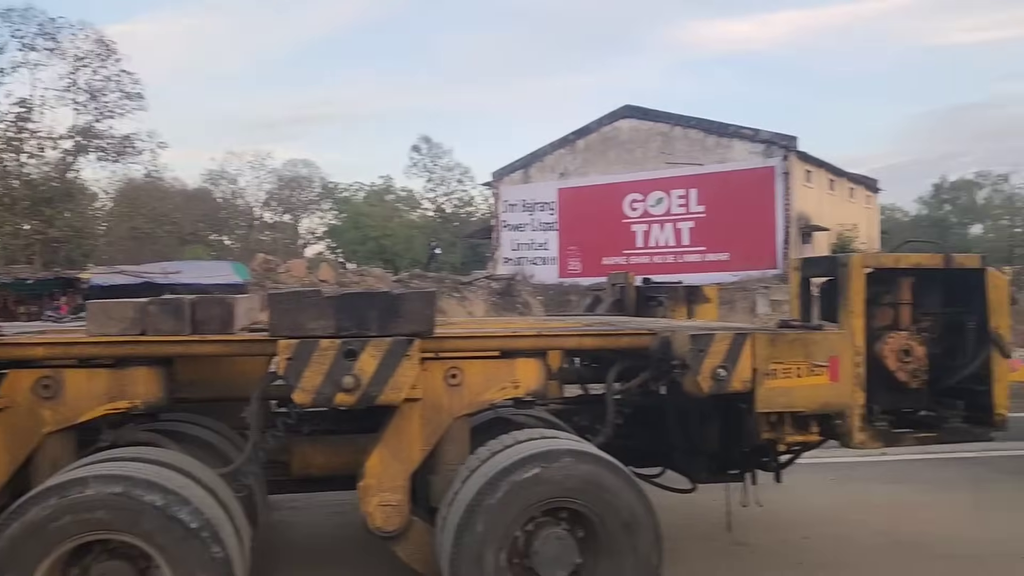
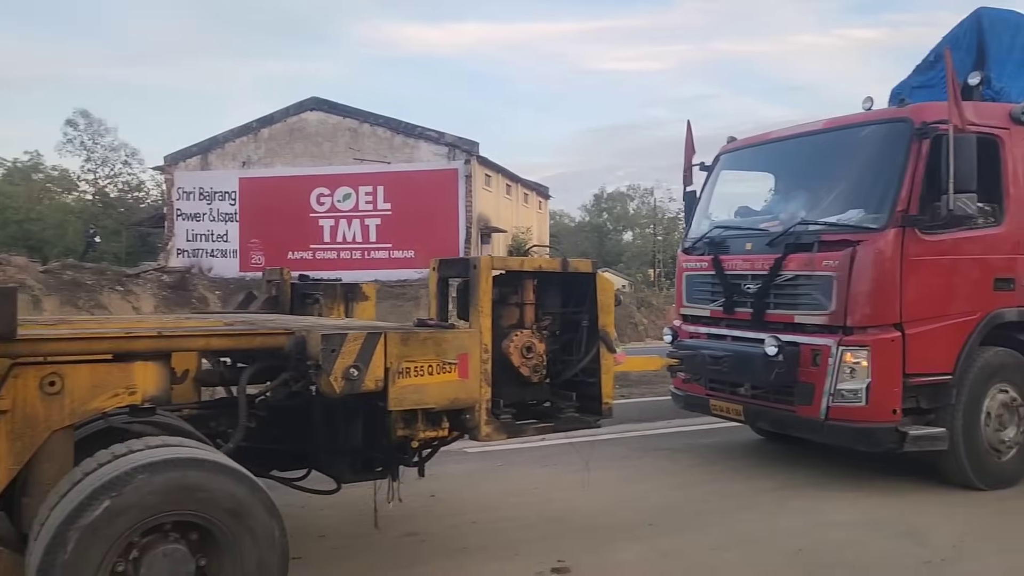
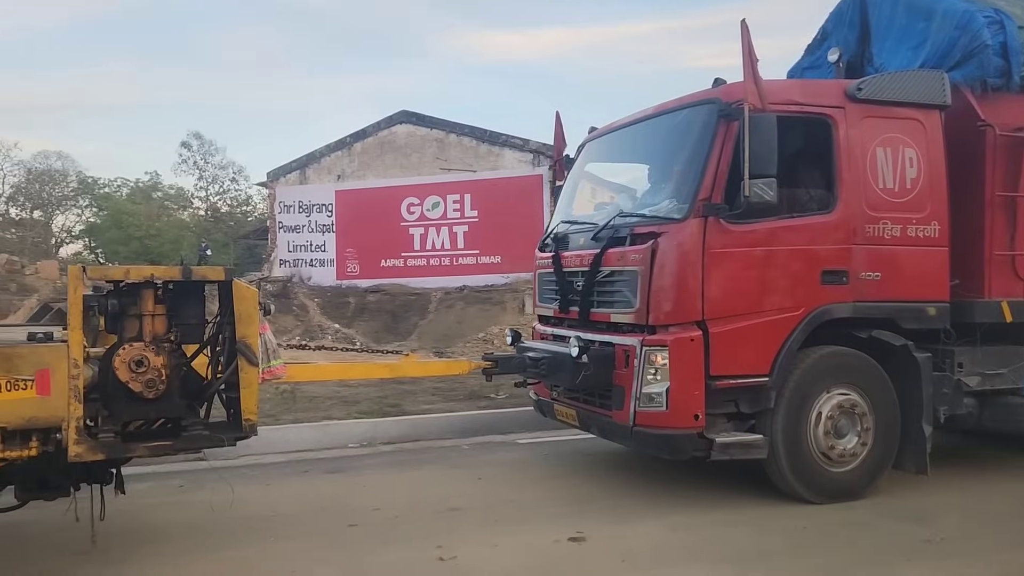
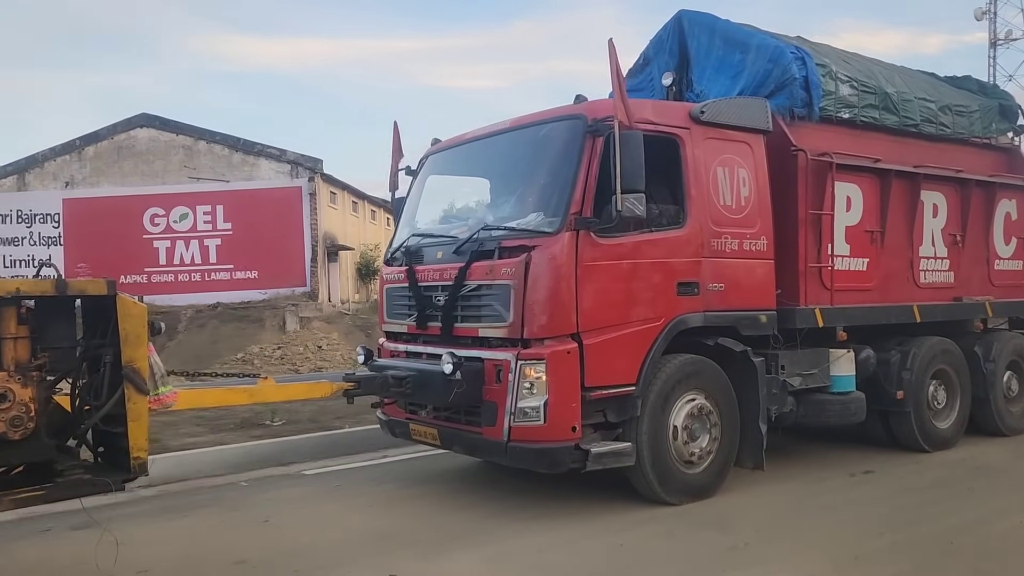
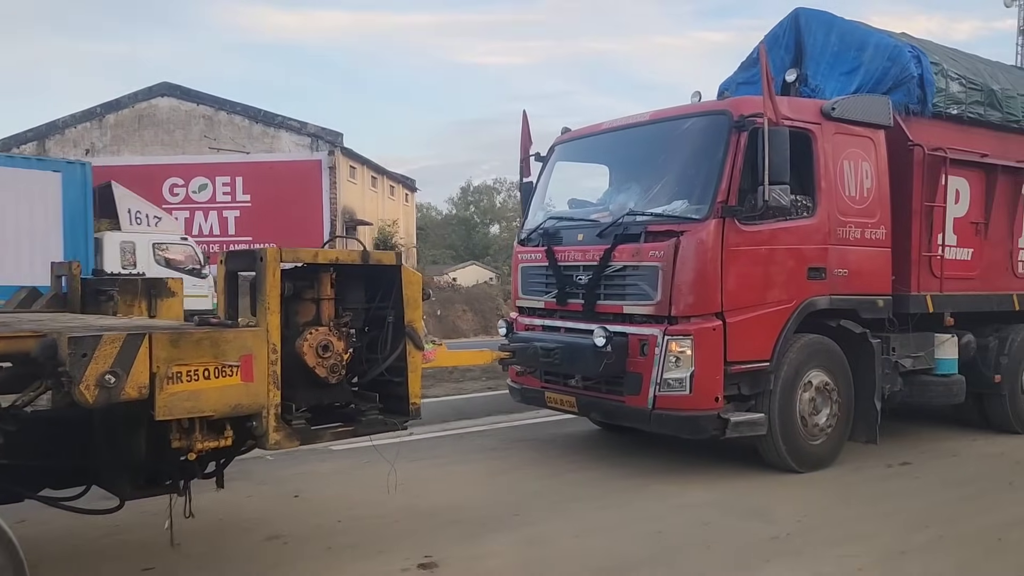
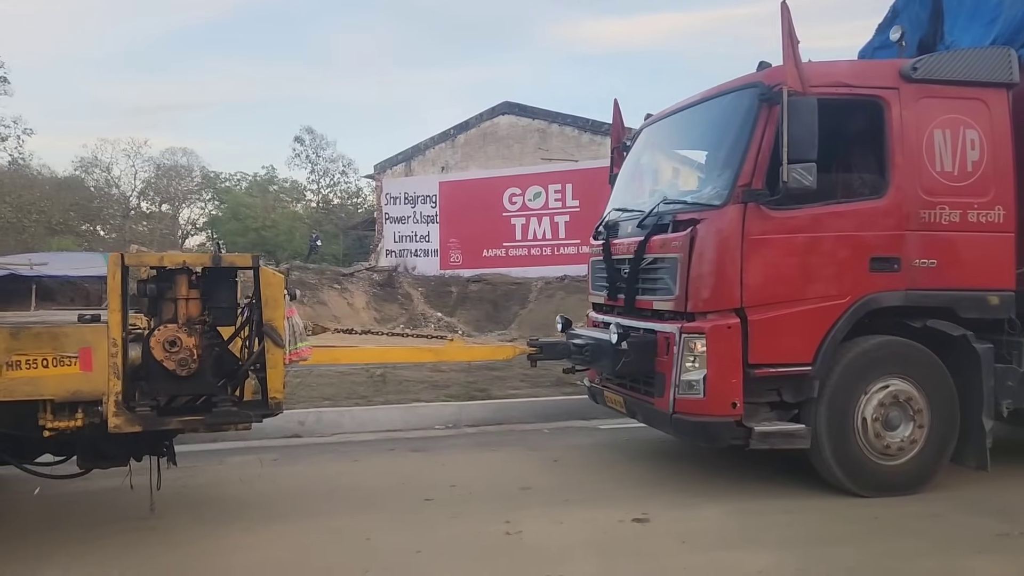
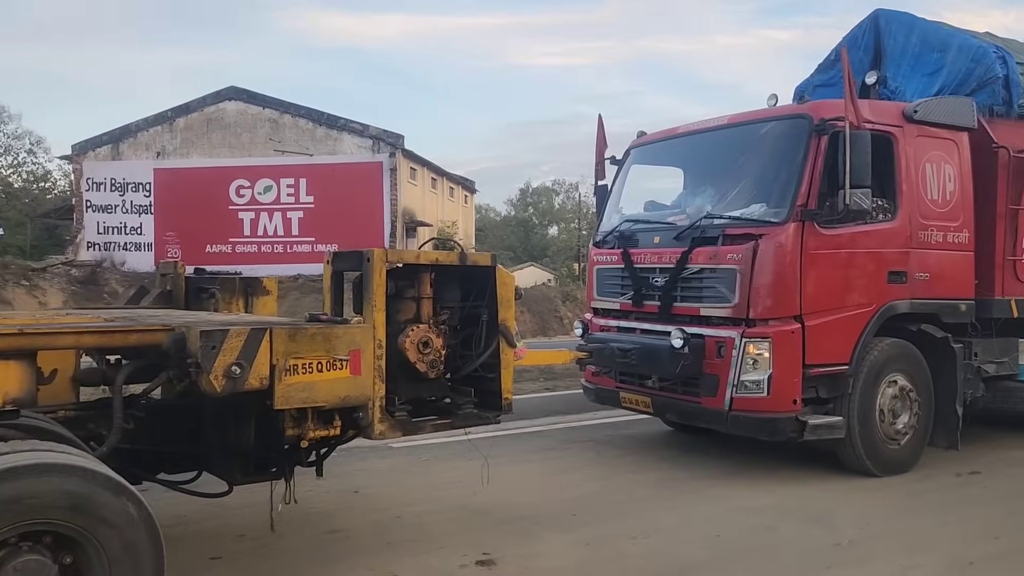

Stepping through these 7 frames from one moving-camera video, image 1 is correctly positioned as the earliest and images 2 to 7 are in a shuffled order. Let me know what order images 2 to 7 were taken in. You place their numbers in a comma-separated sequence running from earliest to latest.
2, 7, 5, 4, 3, 6
